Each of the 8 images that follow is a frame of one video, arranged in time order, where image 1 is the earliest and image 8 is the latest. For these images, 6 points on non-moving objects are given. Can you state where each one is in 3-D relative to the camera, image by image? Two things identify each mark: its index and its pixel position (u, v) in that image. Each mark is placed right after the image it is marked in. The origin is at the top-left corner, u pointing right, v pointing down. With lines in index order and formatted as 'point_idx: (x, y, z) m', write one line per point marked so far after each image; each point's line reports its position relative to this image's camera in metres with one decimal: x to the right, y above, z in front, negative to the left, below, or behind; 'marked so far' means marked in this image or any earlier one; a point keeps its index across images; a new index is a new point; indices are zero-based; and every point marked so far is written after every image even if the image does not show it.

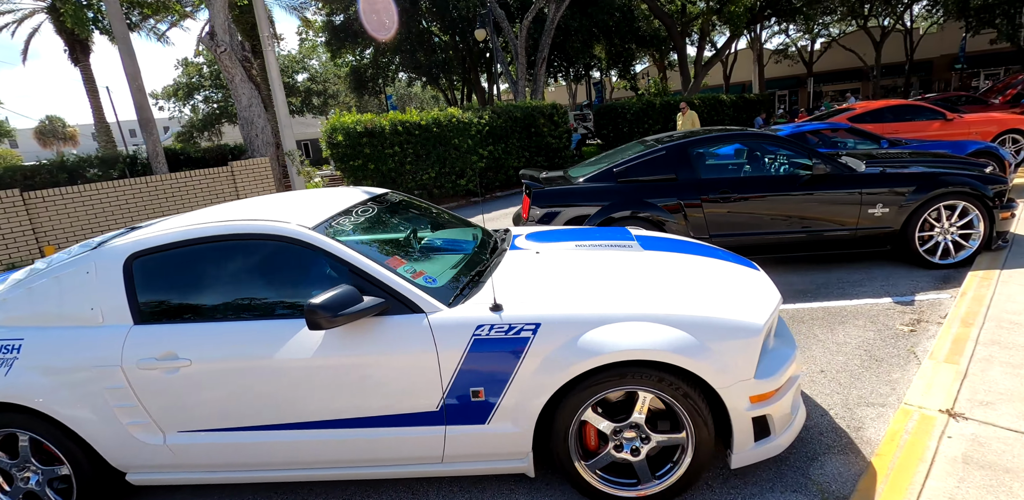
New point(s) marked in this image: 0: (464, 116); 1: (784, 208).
0: (-1.1, +3.1, +12.3) m
1: (+2.6, +0.4, +5.1) m
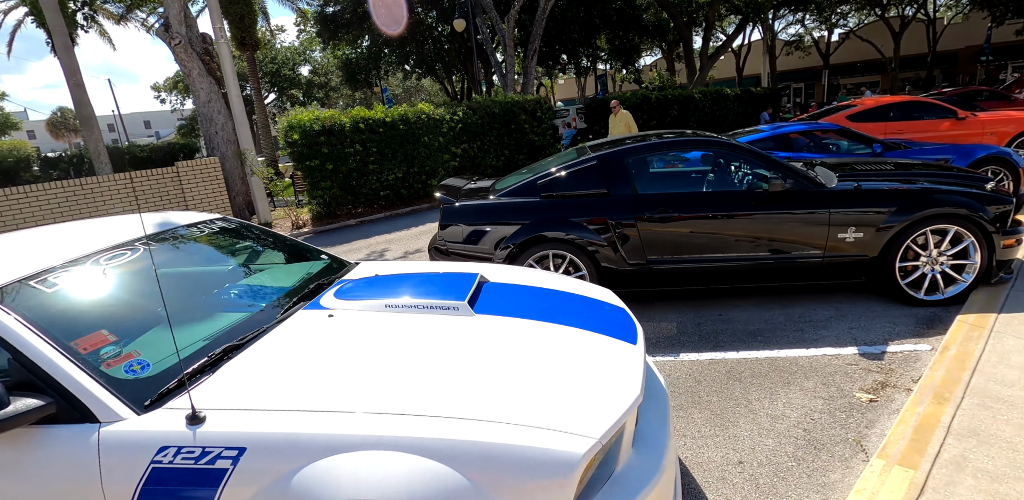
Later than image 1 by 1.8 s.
0: (-1.6, +3.0, +11.5) m
1: (+1.8, +0.2, +4.2) m
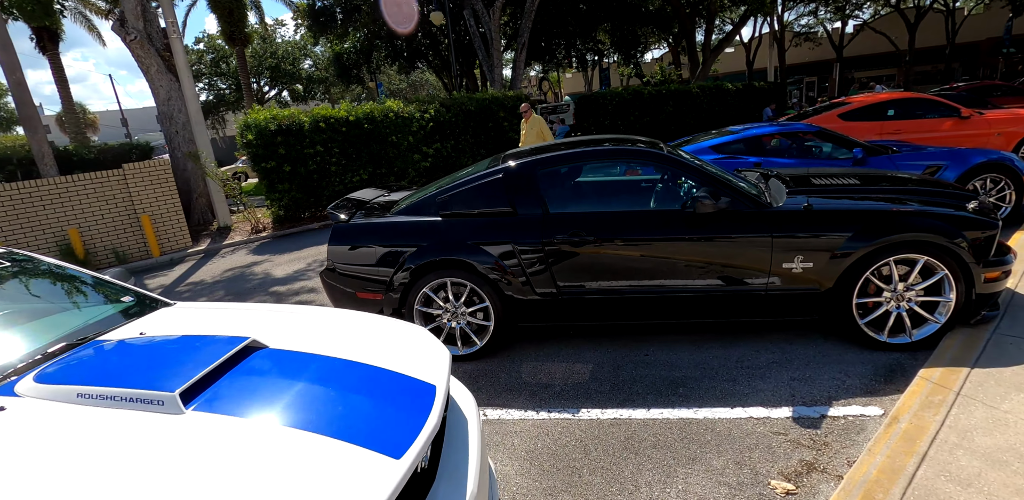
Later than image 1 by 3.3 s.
0: (-2.2, +2.9, +10.9) m
1: (+1.0, 0.0, +3.6) m
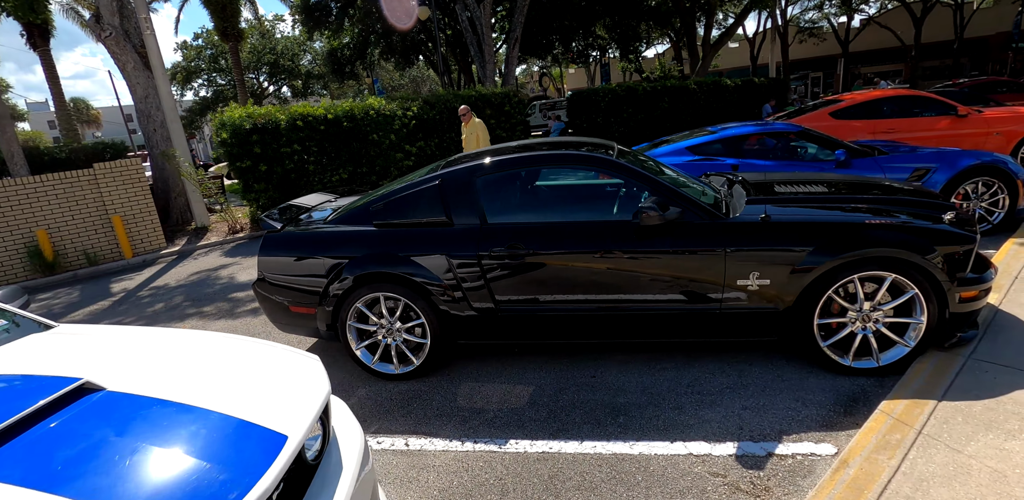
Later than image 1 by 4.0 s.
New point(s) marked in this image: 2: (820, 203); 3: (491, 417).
0: (-2.5, +2.9, +10.6) m
1: (+0.6, -0.1, +3.3) m
2: (+2.0, +0.3, +3.4) m
3: (-0.1, -1.0, +3.2) m
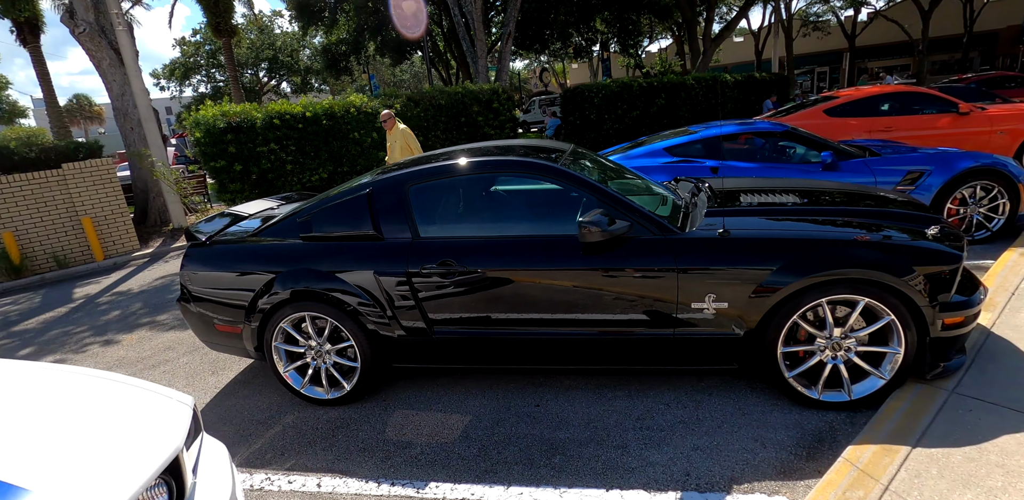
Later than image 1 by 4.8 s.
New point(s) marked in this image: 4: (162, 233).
0: (-2.8, +2.8, +10.3) m
1: (+0.2, -0.2, +3.0) m
2: (+1.6, +0.2, +3.0) m
3: (-0.5, -1.1, +2.8) m
4: (-6.7, +0.3, +10.2) m
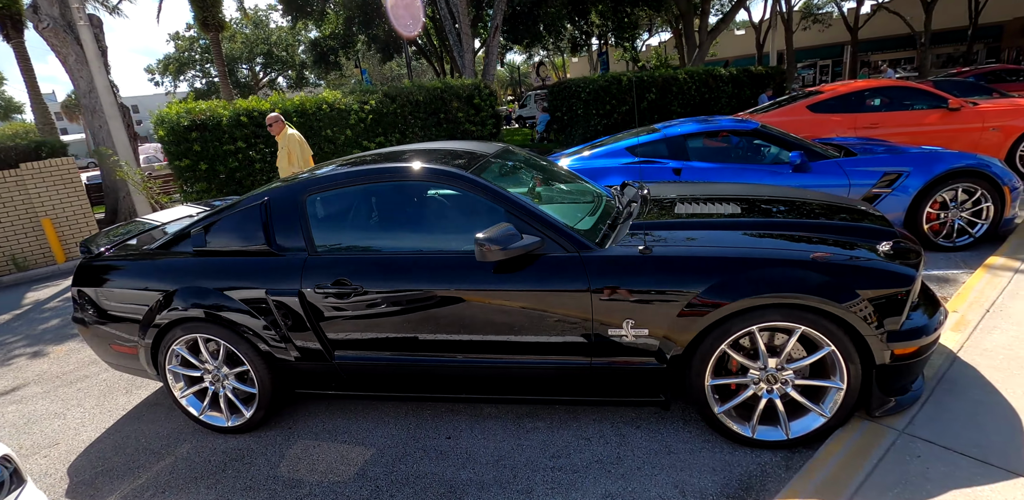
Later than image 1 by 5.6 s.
0: (-3.2, +2.8, +10.0) m
1: (-0.2, -0.3, +2.7) m
2: (+1.1, +0.1, +2.7) m
3: (-1.0, -1.2, +2.6) m
4: (-7.2, +0.3, +10.0) m
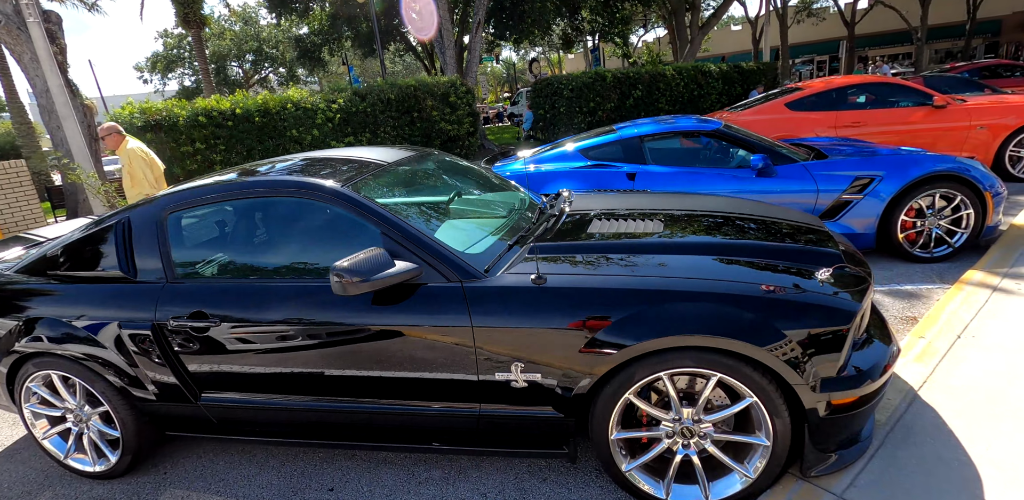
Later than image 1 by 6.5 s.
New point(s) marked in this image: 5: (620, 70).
0: (-3.7, +2.7, +9.6) m
1: (-0.7, -0.4, +2.3) m
2: (+0.6, 0.0, +2.3) m
3: (-1.5, -1.3, +2.2) m
4: (-7.7, +0.2, +9.6) m
5: (+3.0, +5.0, +14.8) m
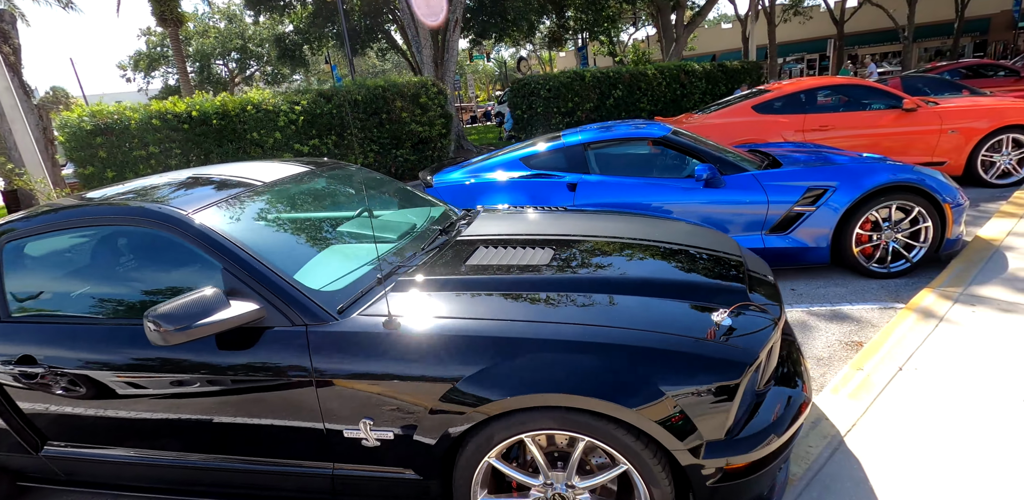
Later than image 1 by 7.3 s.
0: (-4.3, +2.6, +9.3) m
1: (-1.2, -0.6, +2.0) m
2: (+0.1, -0.1, +2.1) m
3: (-2.0, -1.4, +1.9) m
4: (-8.2, +0.1, +9.3) m
5: (+2.4, +4.9, +14.5) m
